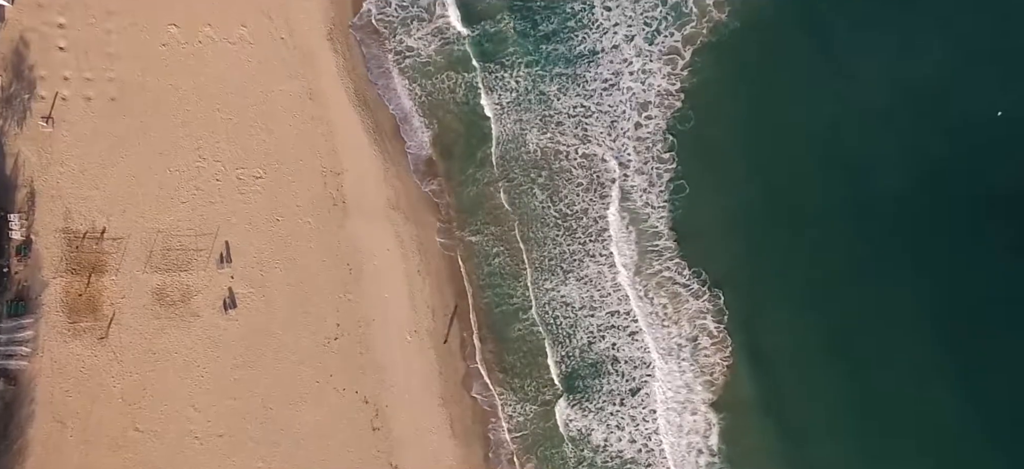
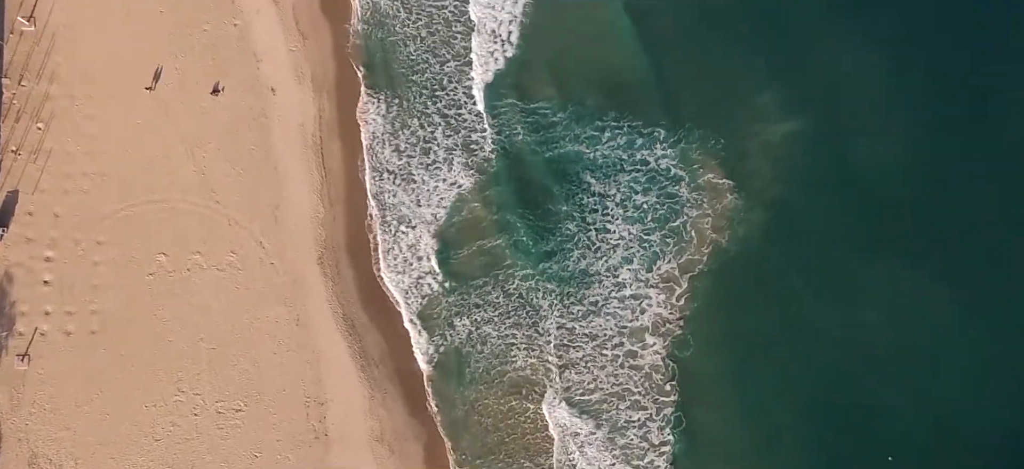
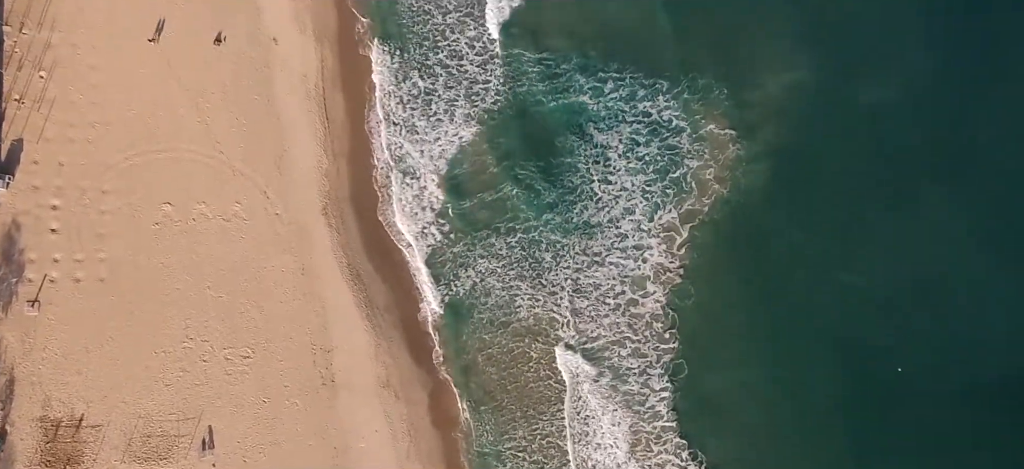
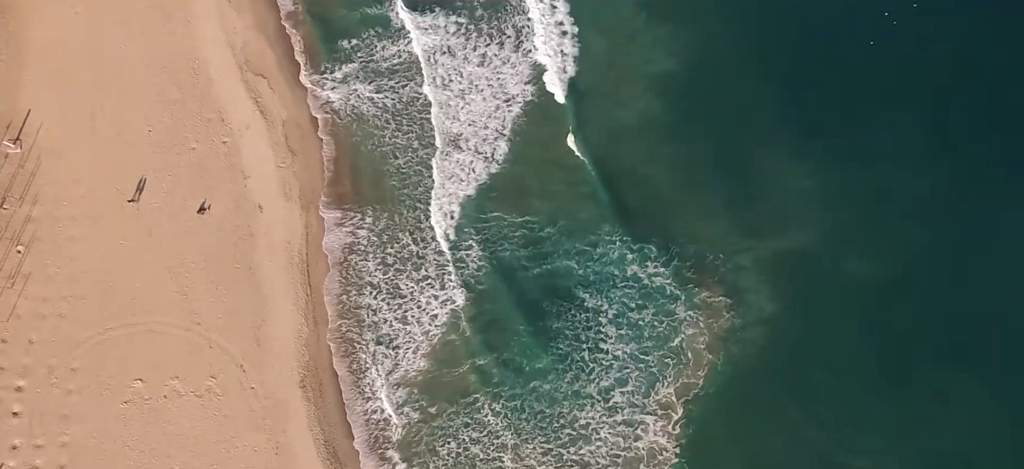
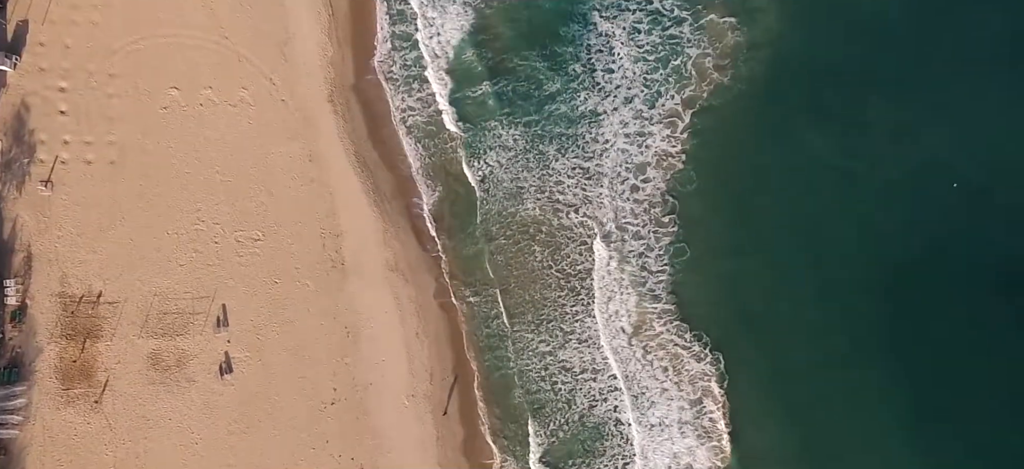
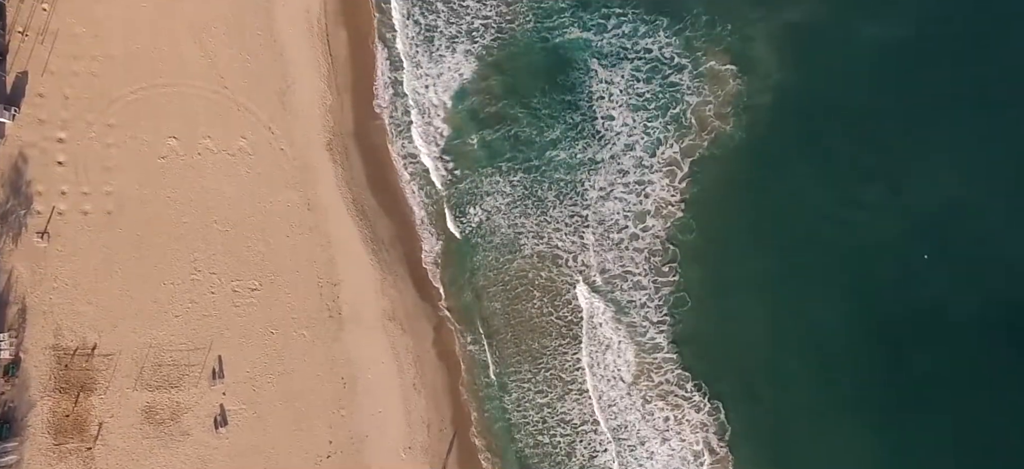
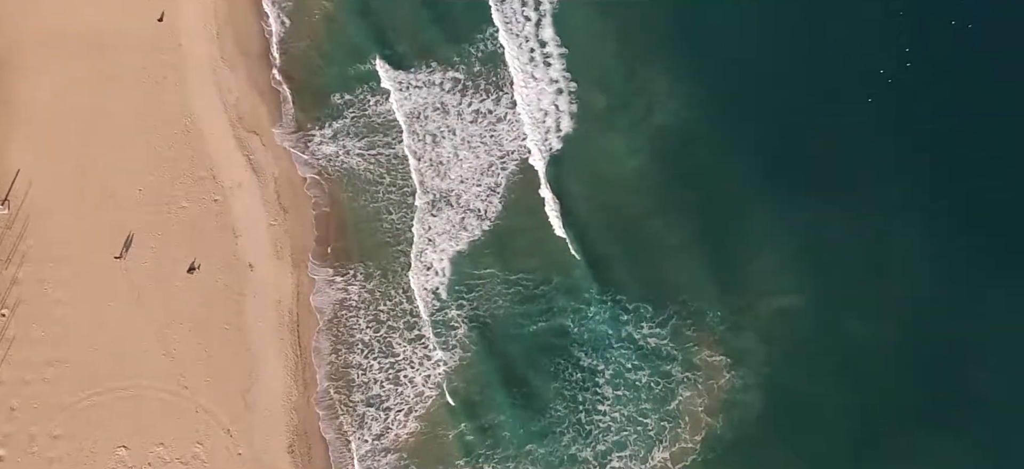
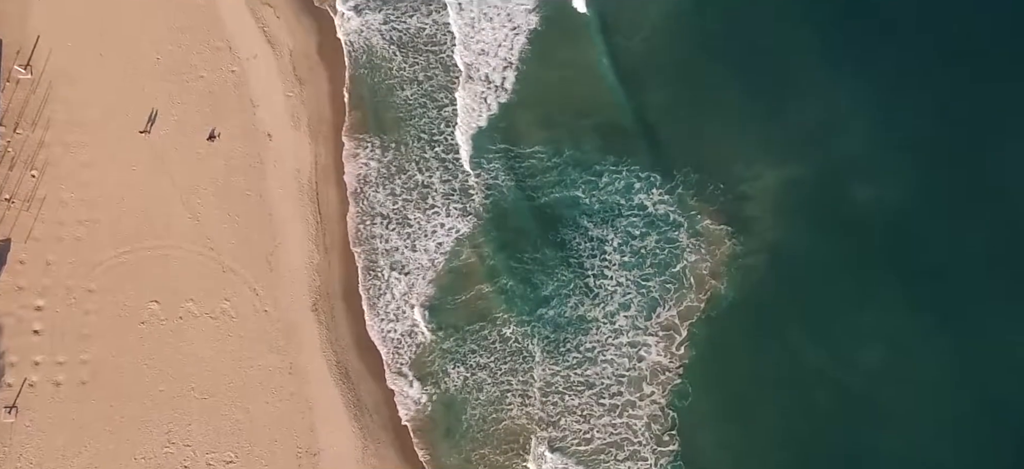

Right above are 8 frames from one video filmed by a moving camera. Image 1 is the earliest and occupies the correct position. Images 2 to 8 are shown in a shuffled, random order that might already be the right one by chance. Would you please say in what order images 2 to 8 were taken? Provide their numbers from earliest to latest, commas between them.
5, 6, 3, 2, 8, 4, 7
